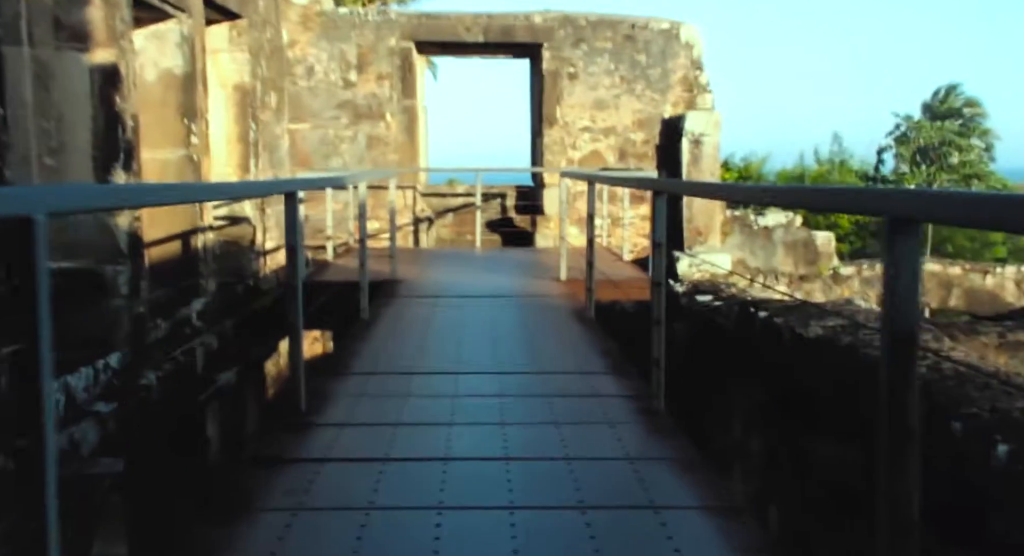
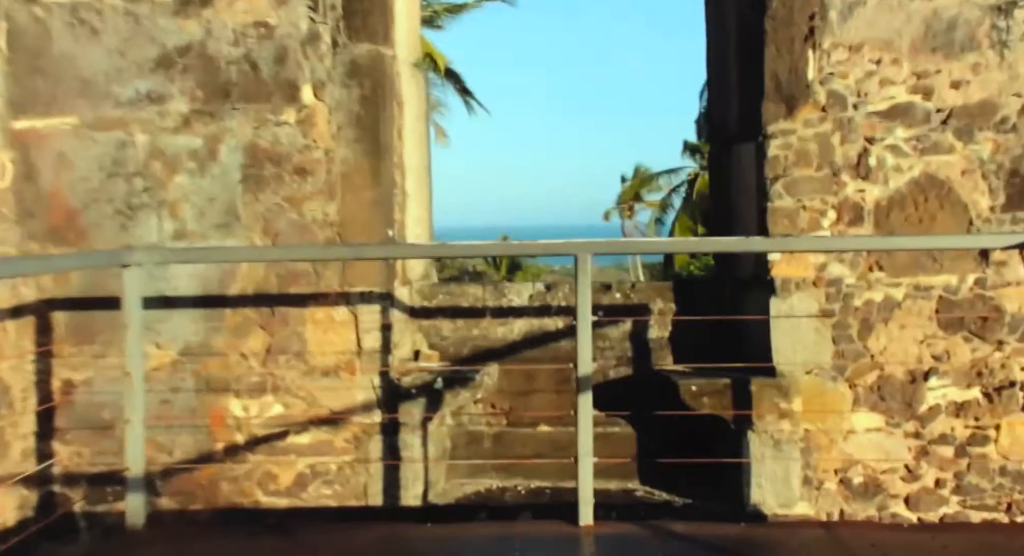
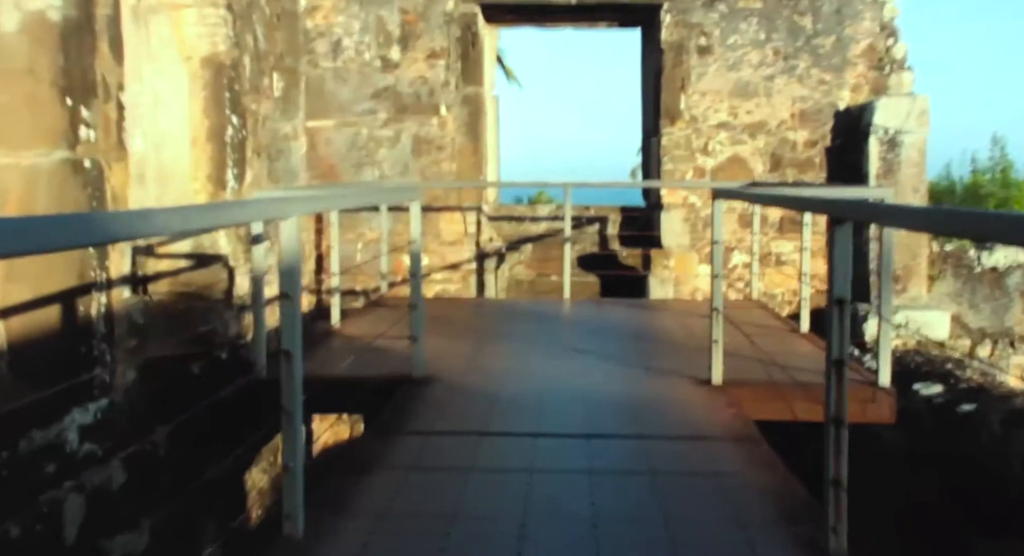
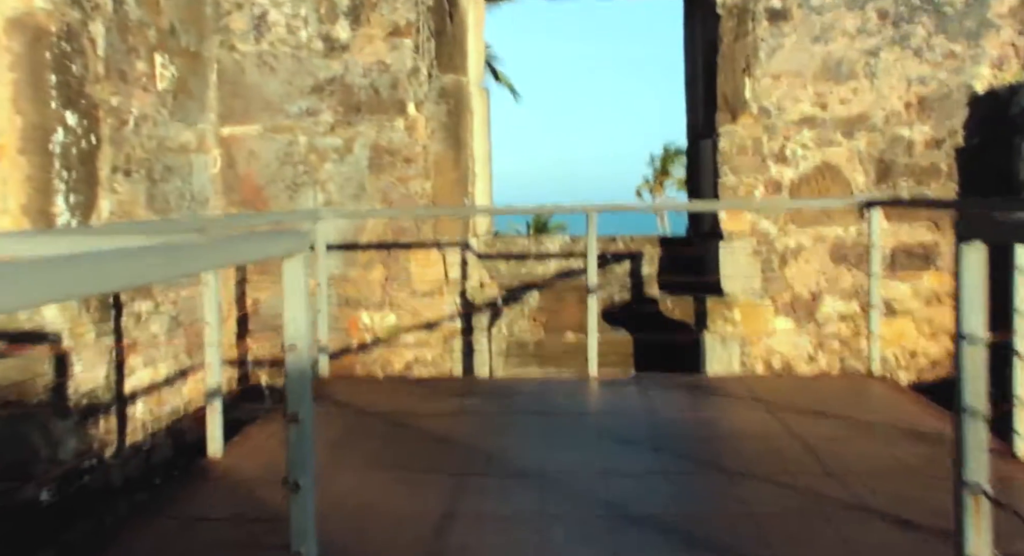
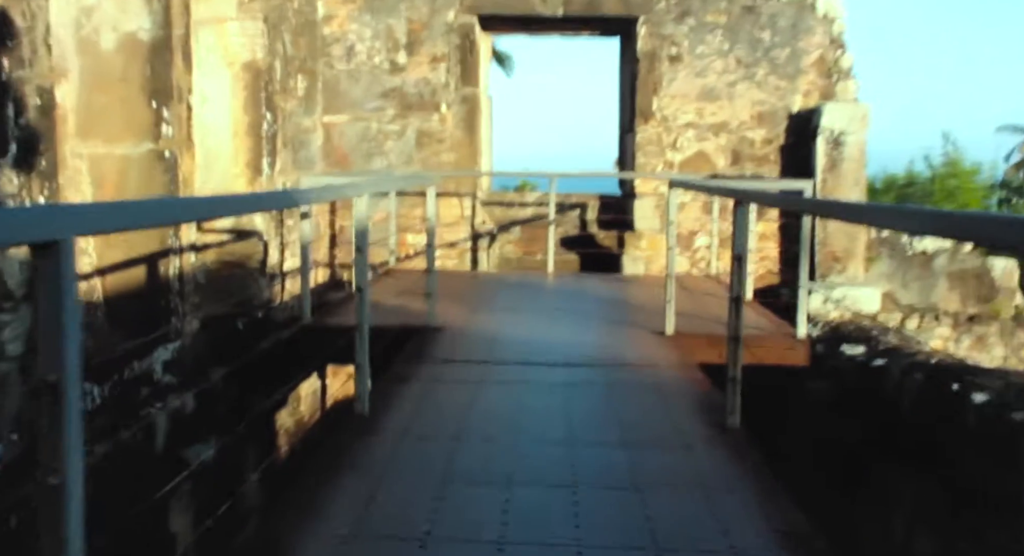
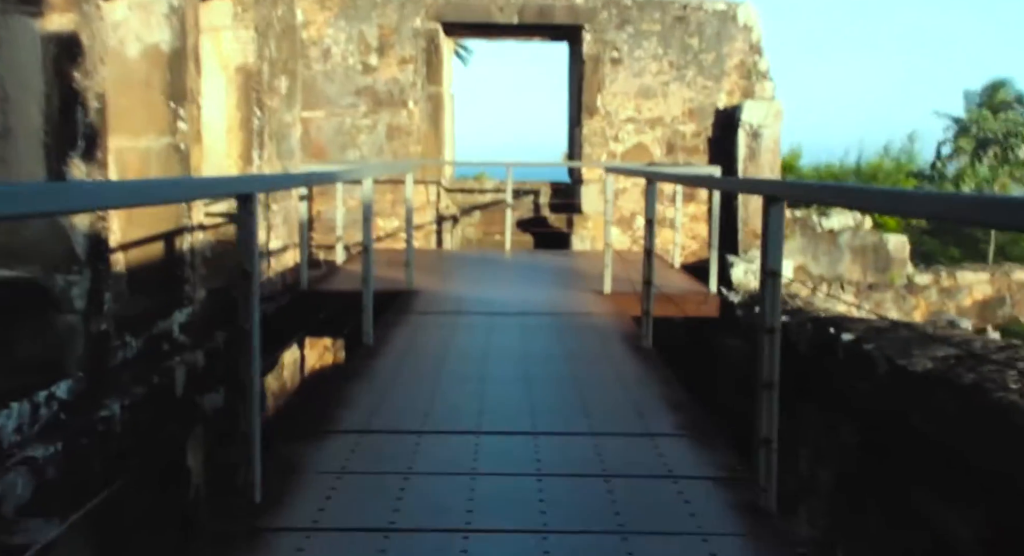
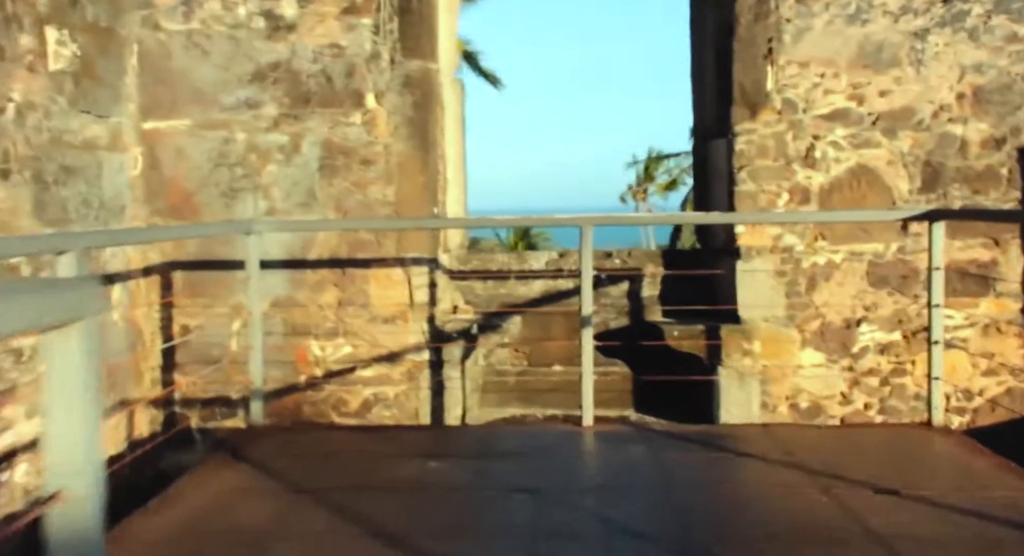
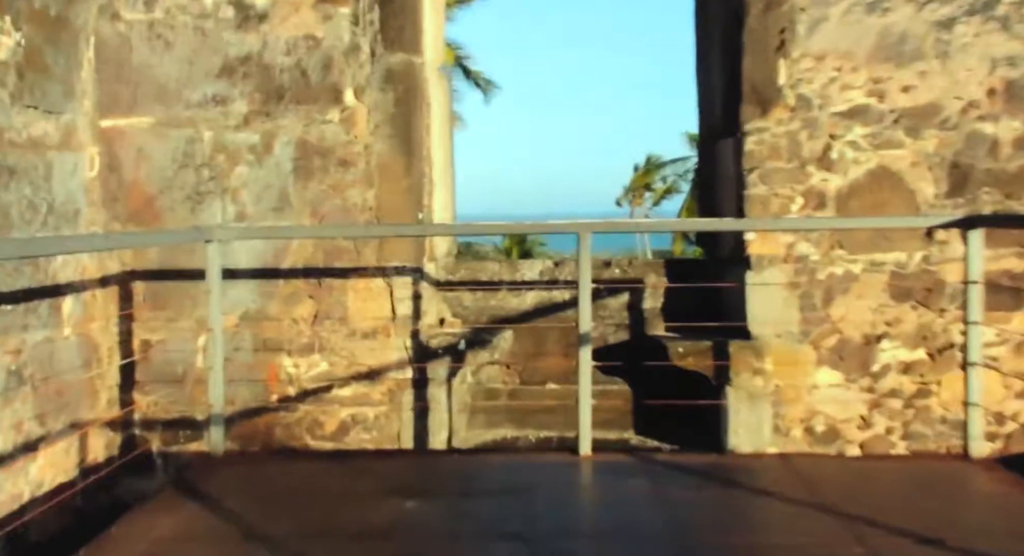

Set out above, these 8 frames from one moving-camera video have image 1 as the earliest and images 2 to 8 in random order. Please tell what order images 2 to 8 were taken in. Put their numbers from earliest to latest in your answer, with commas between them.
6, 5, 3, 4, 7, 8, 2
